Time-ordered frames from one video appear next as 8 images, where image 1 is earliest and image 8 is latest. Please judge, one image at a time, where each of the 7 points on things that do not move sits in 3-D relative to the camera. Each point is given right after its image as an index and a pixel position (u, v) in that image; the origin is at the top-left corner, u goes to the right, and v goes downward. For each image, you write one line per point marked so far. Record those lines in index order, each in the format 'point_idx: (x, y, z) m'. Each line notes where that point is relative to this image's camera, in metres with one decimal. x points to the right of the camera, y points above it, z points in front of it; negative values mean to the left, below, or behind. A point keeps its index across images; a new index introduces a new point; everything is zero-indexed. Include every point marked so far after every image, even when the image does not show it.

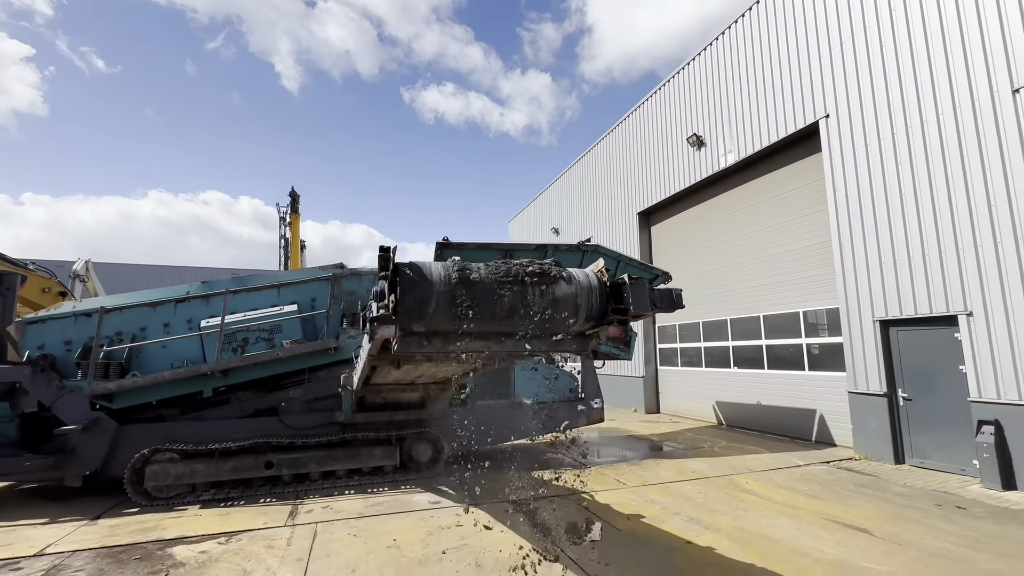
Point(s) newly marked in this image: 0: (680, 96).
0: (+3.8, +4.4, +10.8) m
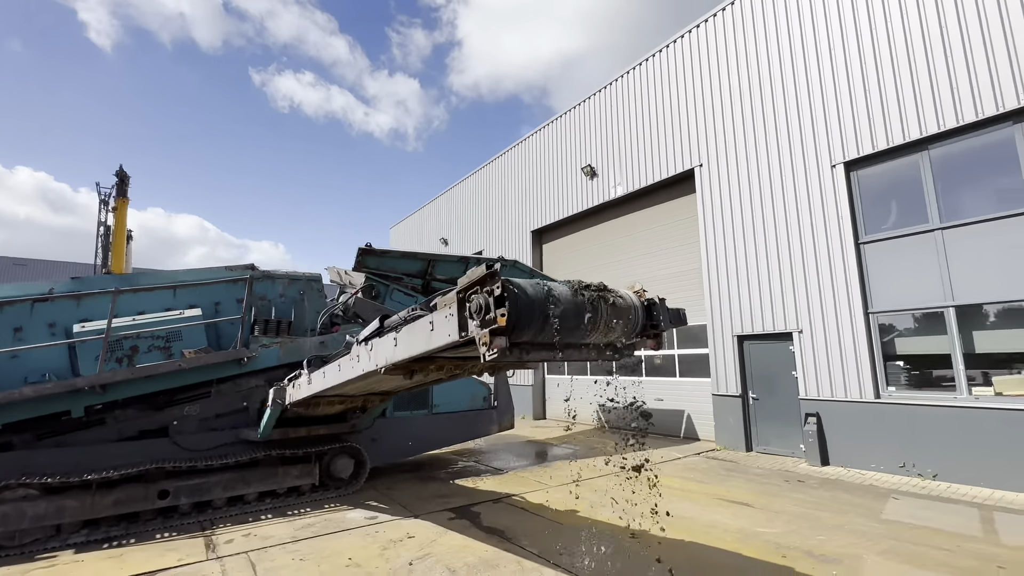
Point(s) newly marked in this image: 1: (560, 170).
0: (+1.6, +4.1, +11.9) m
1: (+1.2, +3.2, +12.3) m
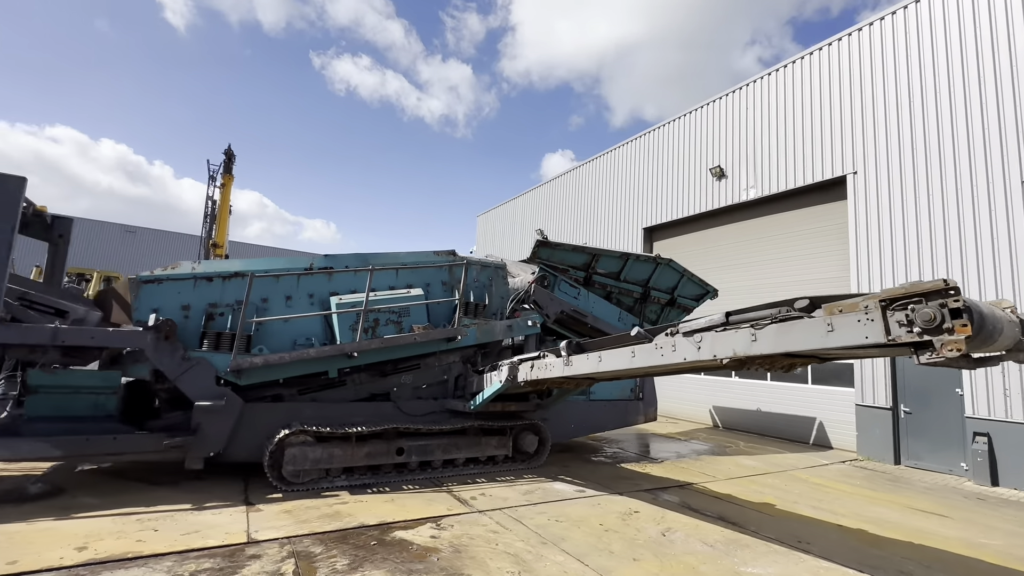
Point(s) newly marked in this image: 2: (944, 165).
0: (+4.8, +4.1, +11.9) m
1: (+4.4, +3.2, +12.4) m
2: (+7.1, +2.0, +7.8) m
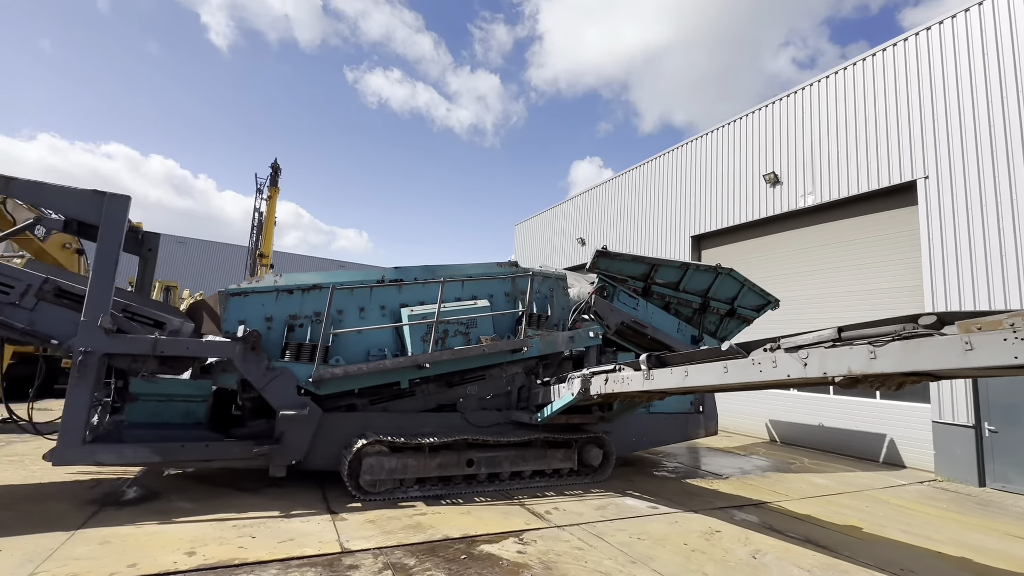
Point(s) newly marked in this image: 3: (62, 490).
0: (+6.0, +3.8, +11.6) m
1: (+5.6, +3.0, +12.1) m
2: (+8.1, +1.9, +7.3) m
3: (-4.3, -1.9, +4.5) m
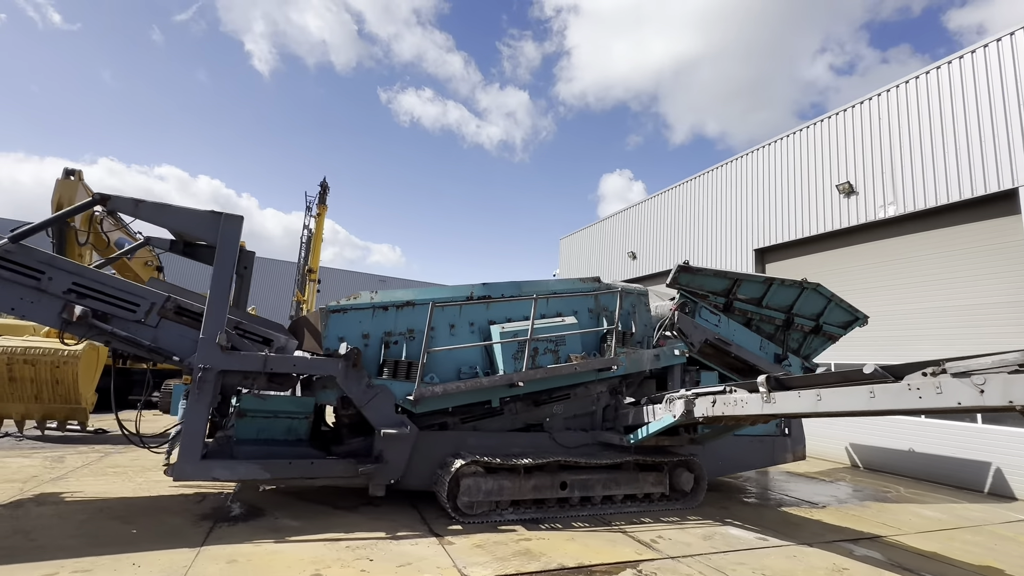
0: (+7.4, +3.5, +11.2) m
1: (+7.1, +2.6, +11.7) m
2: (+9.2, +1.6, +6.7) m
3: (-3.3, -2.1, +4.6) m
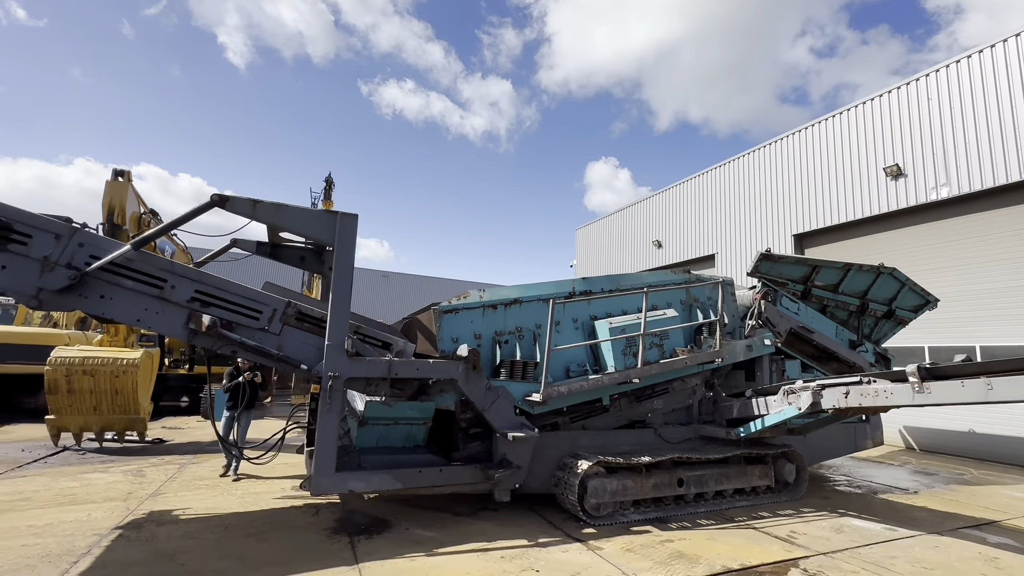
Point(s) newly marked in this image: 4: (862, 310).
0: (+8.4, +3.9, +11.1) m
1: (+8.1, +3.0, +11.6) m
2: (+10.4, +2.0, +6.7) m
3: (-2.1, -2.2, +4.4) m
4: (+5.7, -0.4, +7.6) m
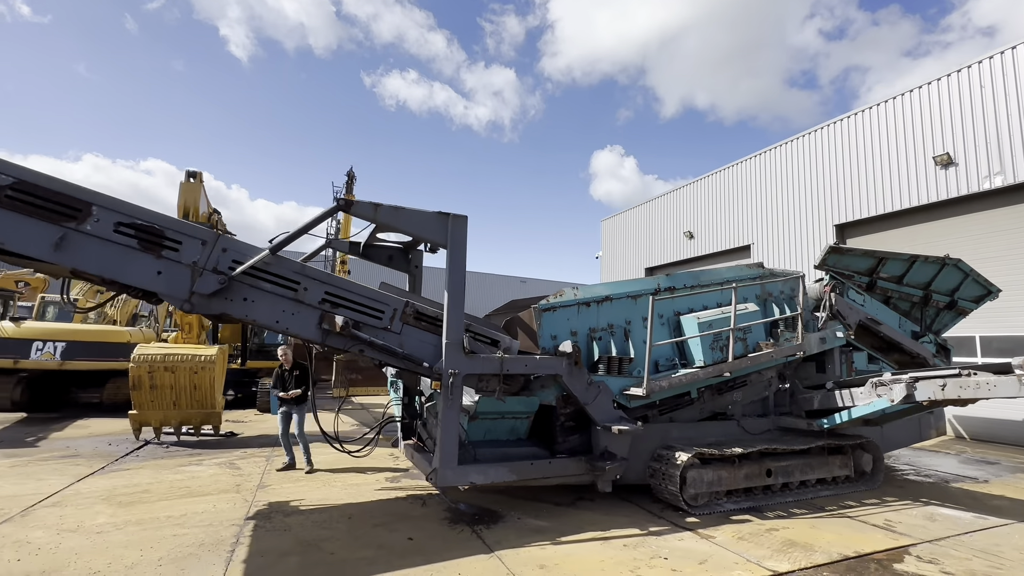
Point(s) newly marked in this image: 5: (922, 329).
0: (+9.5, +4.1, +11.0) m
1: (+9.2, +3.2, +11.5) m
2: (+11.4, +2.2, +6.6) m
3: (-1.0, -2.2, +4.6) m
4: (+6.7, -0.2, +7.6) m
5: (+6.8, -0.7, +7.7) m
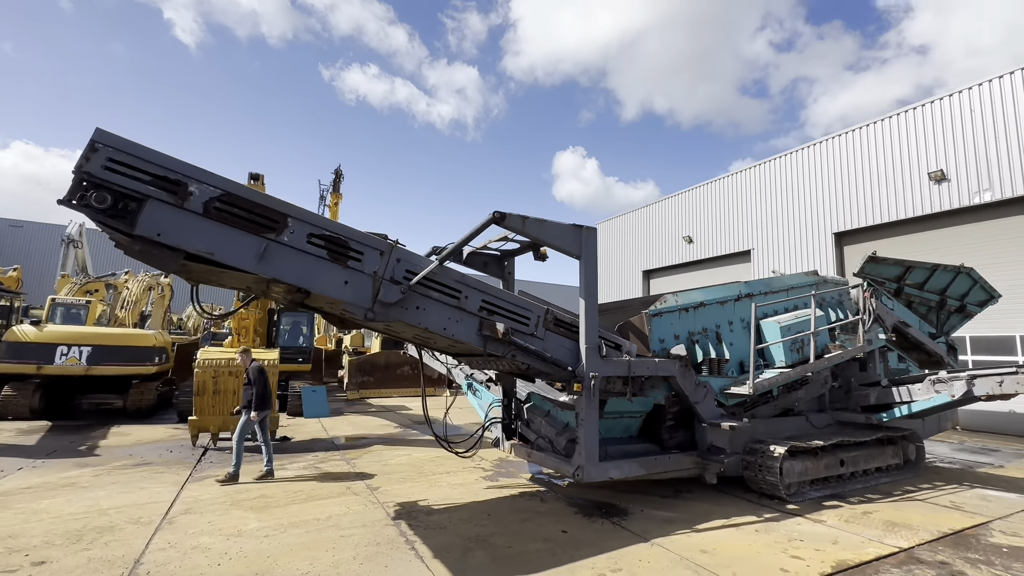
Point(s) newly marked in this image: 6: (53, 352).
0: (+10.2, +4.0, +12.0) m
1: (+9.9, +3.1, +12.5) m
2: (+12.4, +2.0, +7.8) m
3: (+0.2, -2.2, +4.8) m
4: (+7.7, -0.3, +8.5) m
5: (+7.8, -0.8, +8.6) m
6: (-8.9, -1.2, +9.1) m
